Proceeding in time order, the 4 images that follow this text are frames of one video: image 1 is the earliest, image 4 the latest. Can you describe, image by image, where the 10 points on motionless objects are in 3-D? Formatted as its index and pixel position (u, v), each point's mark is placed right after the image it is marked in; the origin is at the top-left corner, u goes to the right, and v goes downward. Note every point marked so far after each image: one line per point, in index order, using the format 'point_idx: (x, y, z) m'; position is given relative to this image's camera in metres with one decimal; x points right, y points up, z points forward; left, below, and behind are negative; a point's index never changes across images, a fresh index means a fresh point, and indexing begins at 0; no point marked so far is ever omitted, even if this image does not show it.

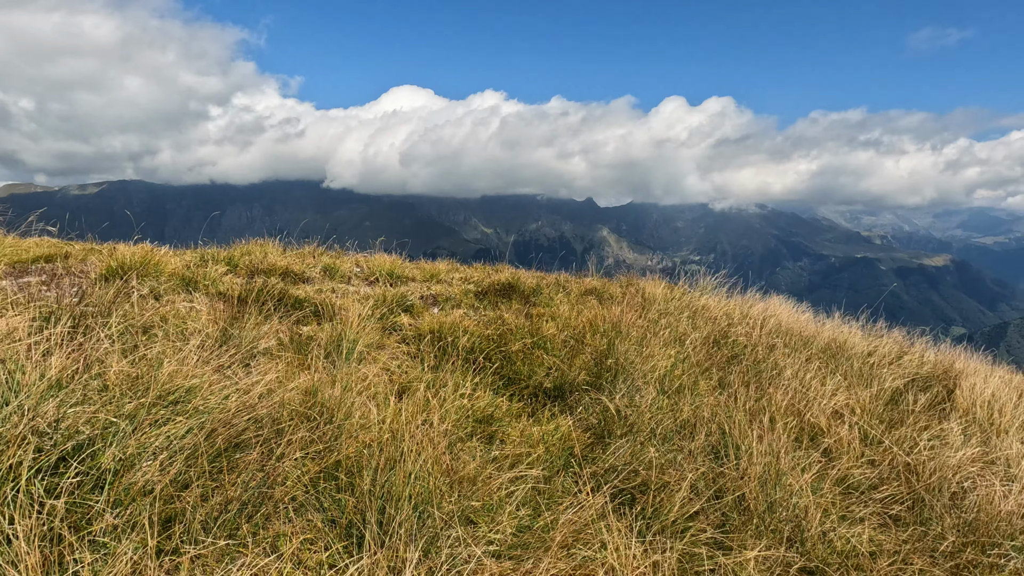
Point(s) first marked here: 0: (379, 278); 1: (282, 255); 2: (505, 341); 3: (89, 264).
0: (-2.5, +0.2, +12.7) m
1: (-4.7, +0.6, +13.9) m
2: (-0.1, -0.8, +9.8) m
3: (-6.4, +0.4, +10.3) m
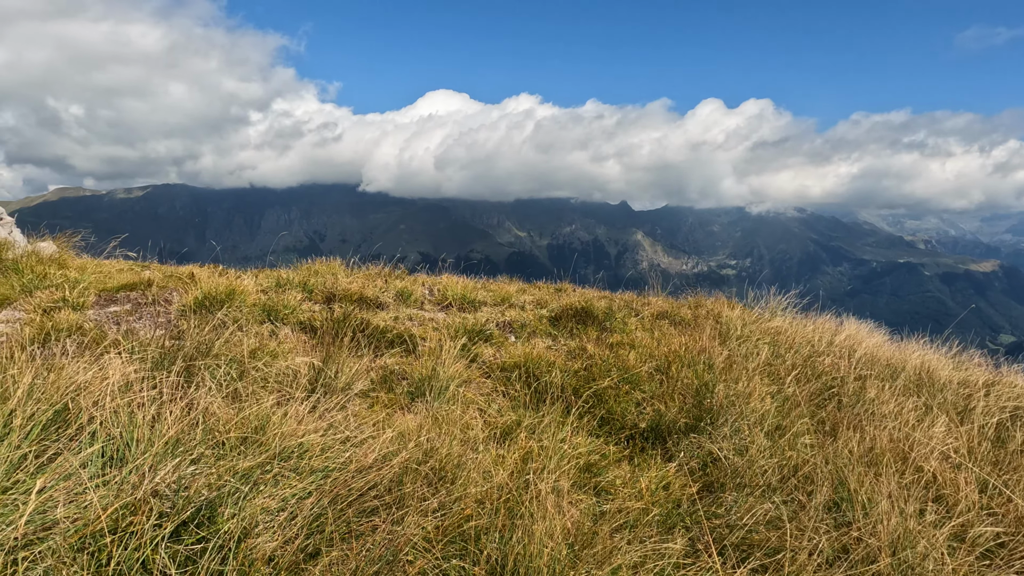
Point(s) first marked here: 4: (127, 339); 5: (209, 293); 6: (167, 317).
0: (-1.1, -0.3, +12.5) m
1: (-3.2, +0.2, +13.8) m
2: (+1.1, -1.2, +9.4) m
3: (-5.1, -0.1, +10.2) m
4: (-4.3, -0.7, +7.6) m
5: (-4.2, -0.1, +9.5) m
6: (-4.6, -0.5, +9.0) m
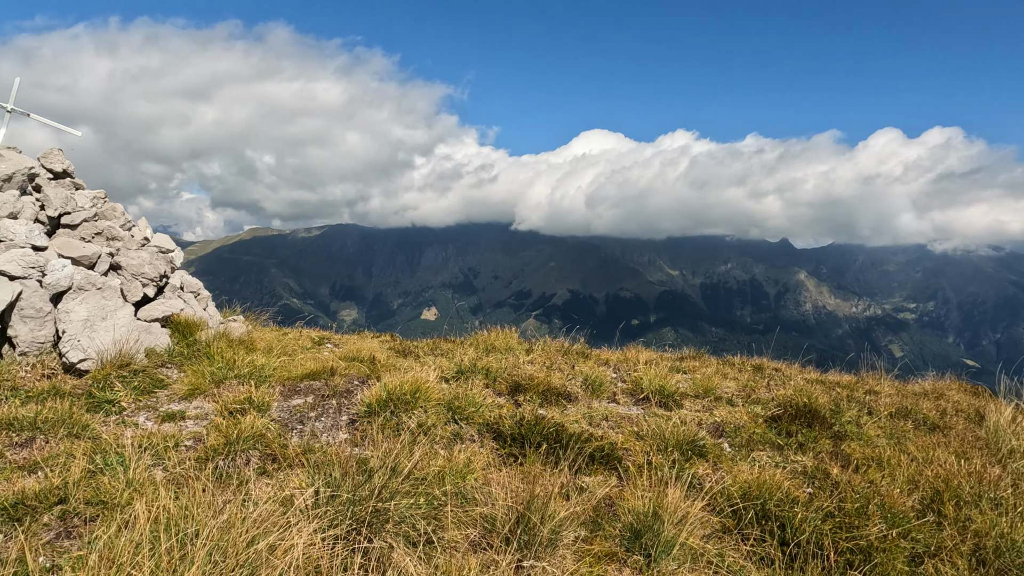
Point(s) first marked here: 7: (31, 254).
0: (+2.2, -1.7, +10.9) m
1: (+0.4, -1.3, +12.6) m
2: (+3.7, -2.5, +7.4) m
3: (-2.2, -1.3, +9.5) m
4: (-2.0, -1.8, +6.7) m
5: (-1.5, -1.3, +8.7) m
6: (-2.0, -1.7, +8.2) m
7: (-6.5, +0.5, +9.2) m
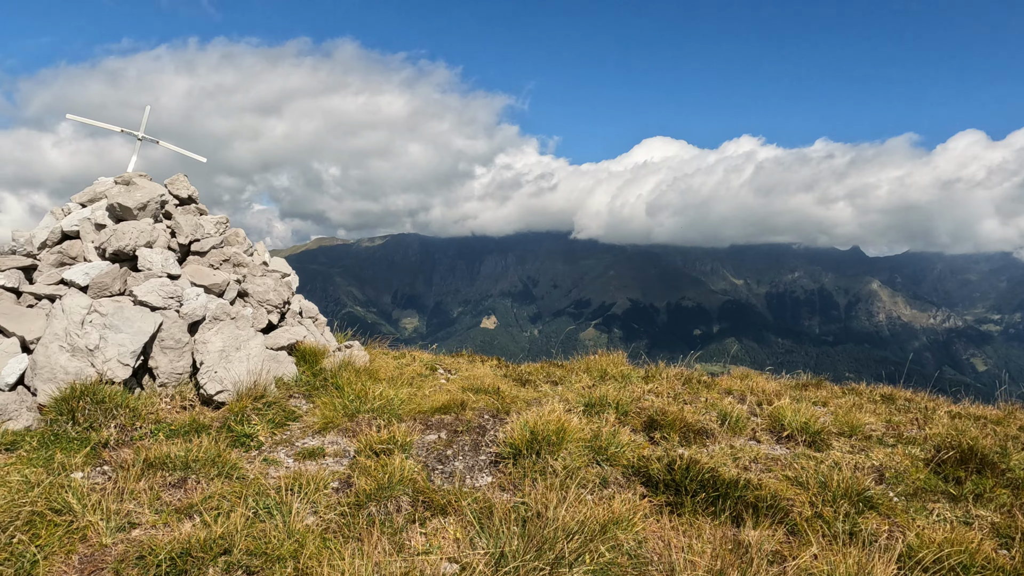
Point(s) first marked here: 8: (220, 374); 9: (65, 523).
0: (+4.1, -2.2, +10.1) m
1: (+2.5, -1.7, +12.0) m
2: (+5.3, -2.9, +6.5) m
3: (-0.4, -1.7, +9.1) m
4: (-0.4, -2.2, +6.3) m
5: (+0.2, -1.7, +8.2) m
6: (-0.2, -2.0, +7.8) m
7: (-4.6, +0.1, +9.2) m
8: (-3.7, -1.1, +8.6) m
9: (-3.9, -2.0, +5.9) m
